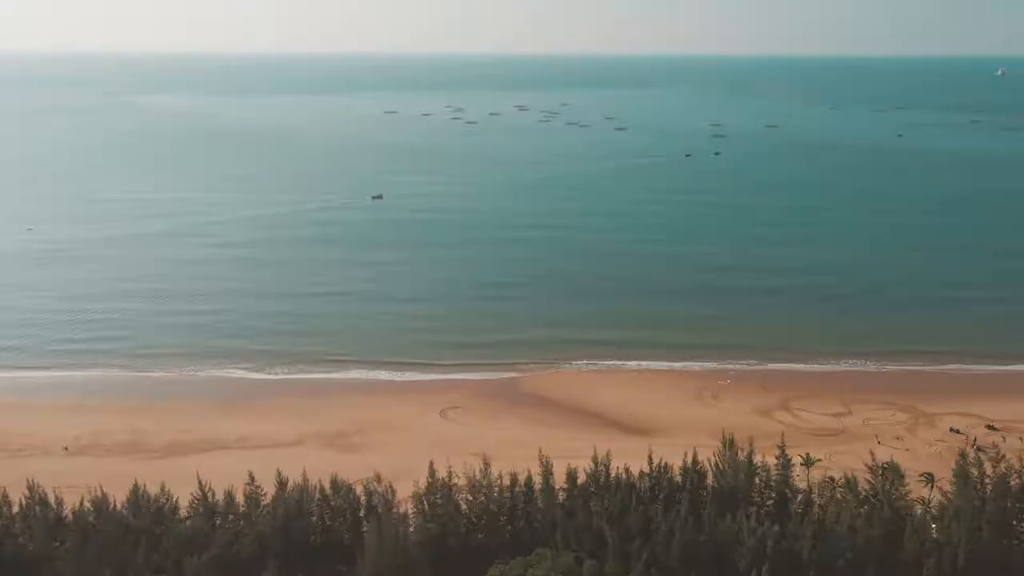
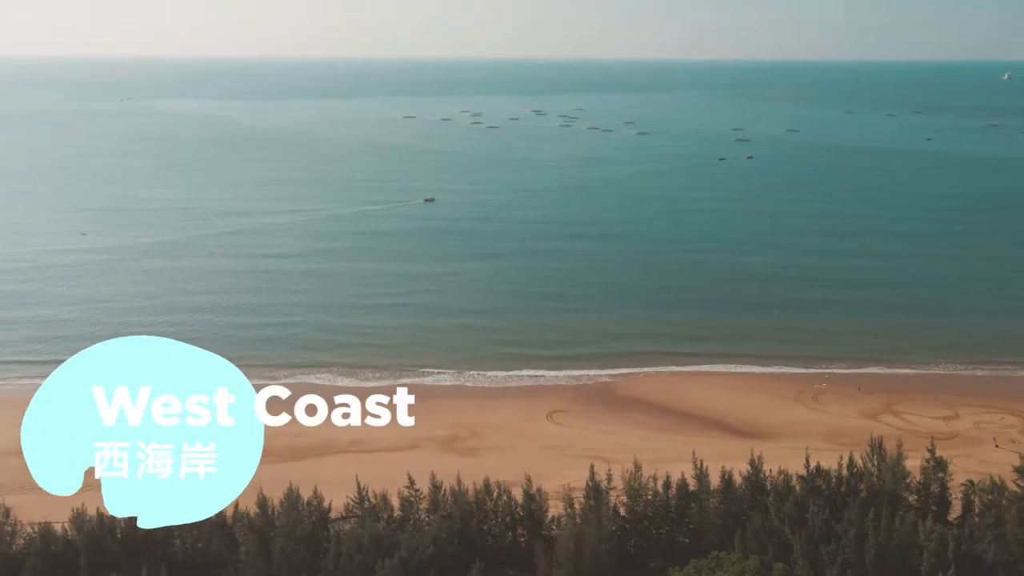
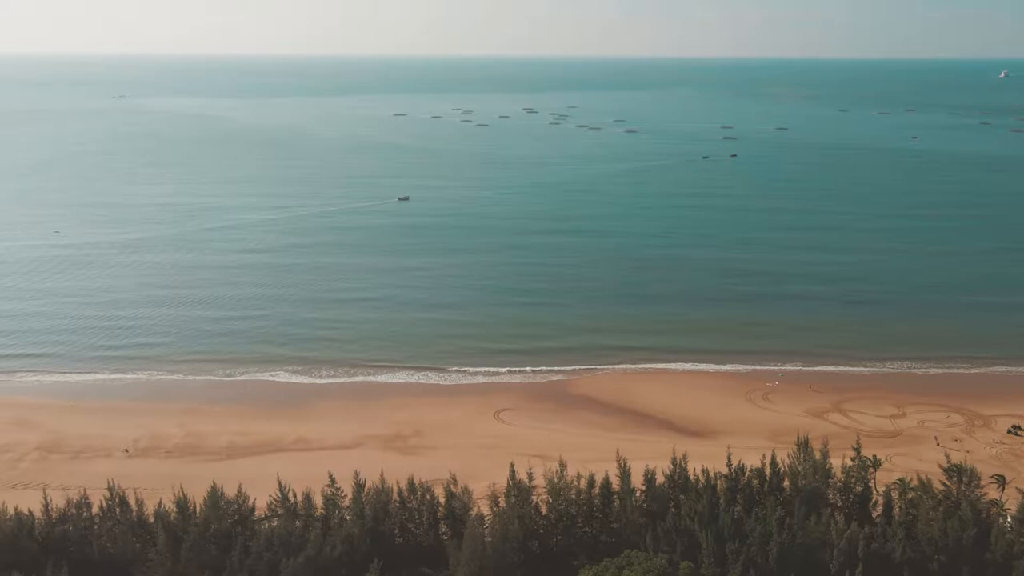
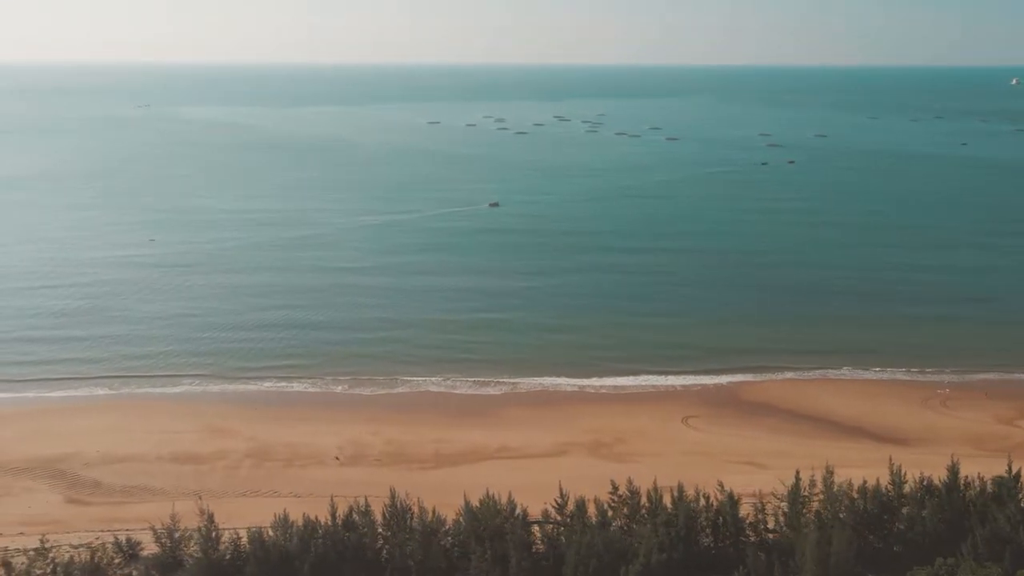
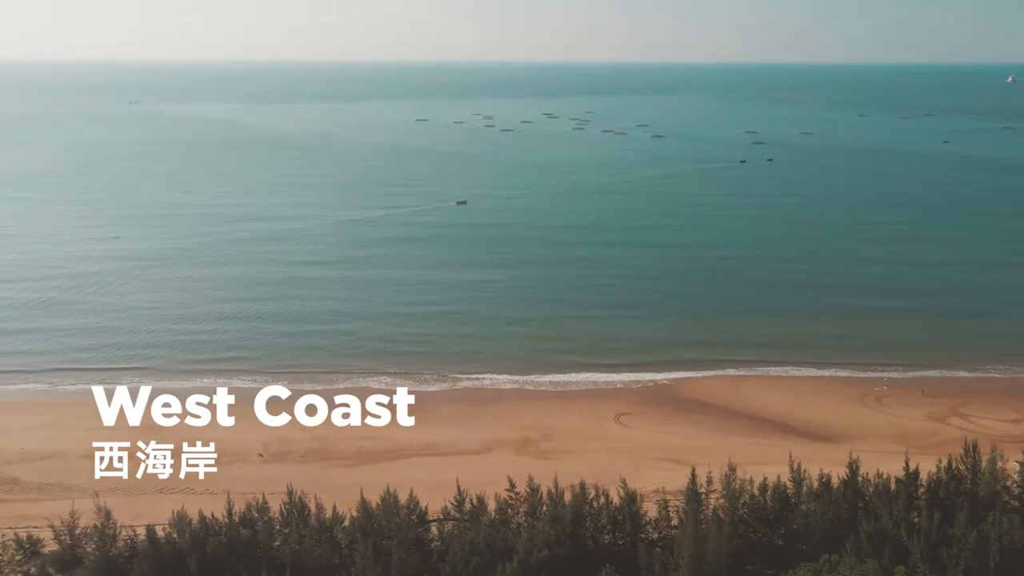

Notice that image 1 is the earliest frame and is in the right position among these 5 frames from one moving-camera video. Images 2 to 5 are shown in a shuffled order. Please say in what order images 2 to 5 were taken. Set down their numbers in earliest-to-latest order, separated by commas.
3, 2, 5, 4
